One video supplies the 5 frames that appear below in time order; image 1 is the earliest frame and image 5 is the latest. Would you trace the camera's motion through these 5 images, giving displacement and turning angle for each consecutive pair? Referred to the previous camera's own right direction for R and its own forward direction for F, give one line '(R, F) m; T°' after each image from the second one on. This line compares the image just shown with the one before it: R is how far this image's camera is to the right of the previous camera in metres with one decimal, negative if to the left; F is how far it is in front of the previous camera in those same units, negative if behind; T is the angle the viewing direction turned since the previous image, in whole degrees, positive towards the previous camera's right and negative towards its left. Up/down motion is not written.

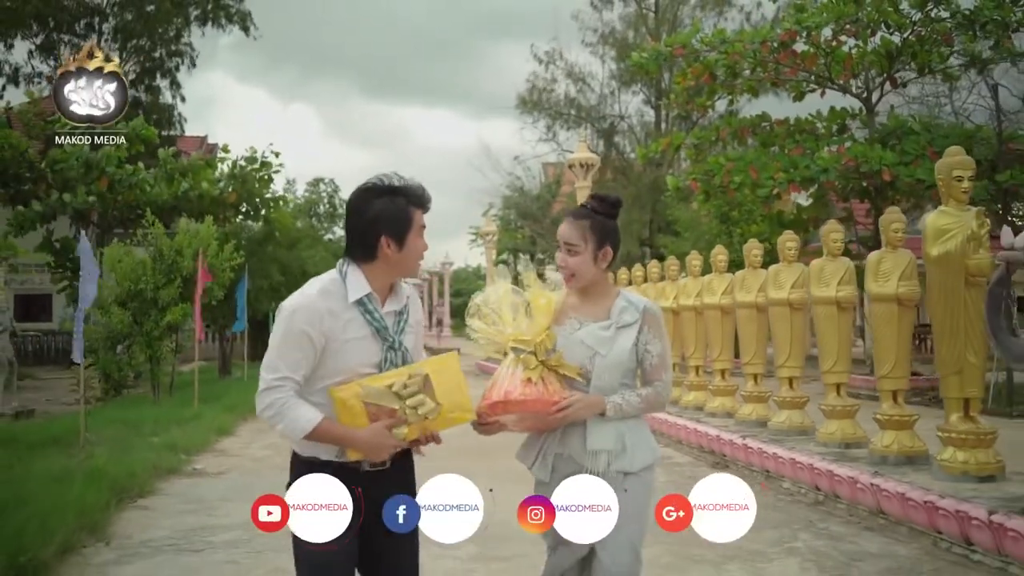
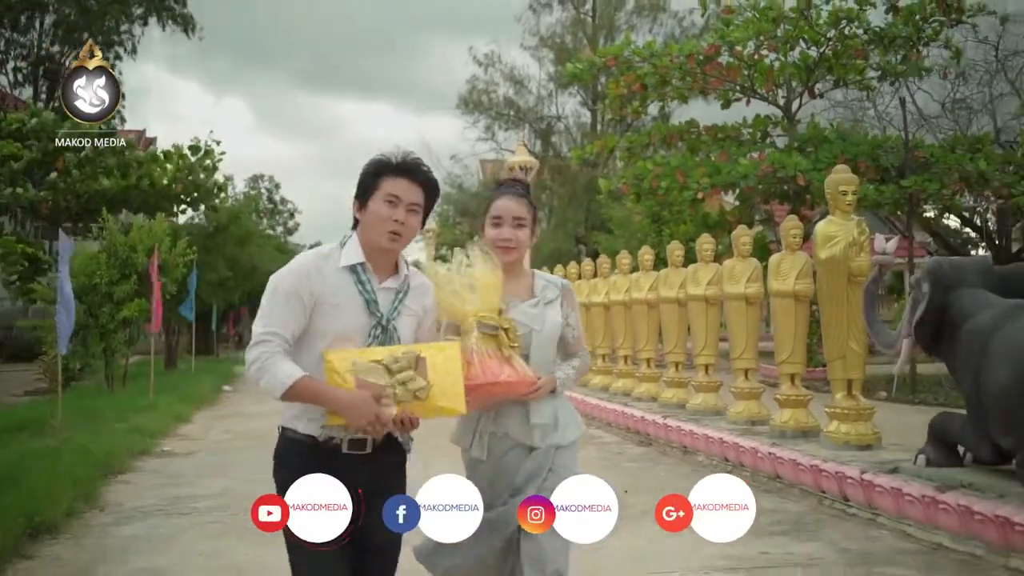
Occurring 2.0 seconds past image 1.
(-0.1, -0.8) m; +3°
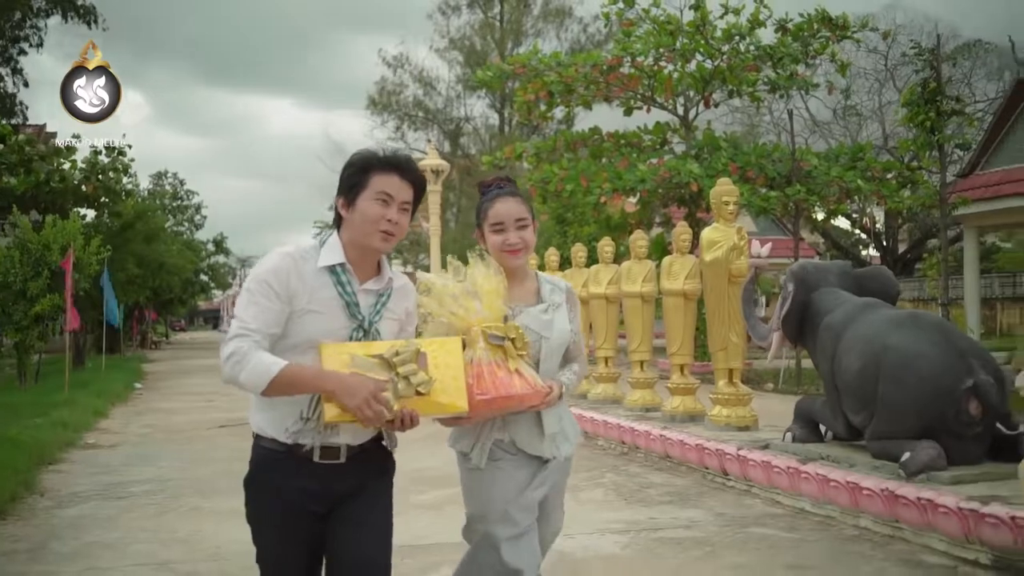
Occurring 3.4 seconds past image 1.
(-0.1, -0.6) m; +5°
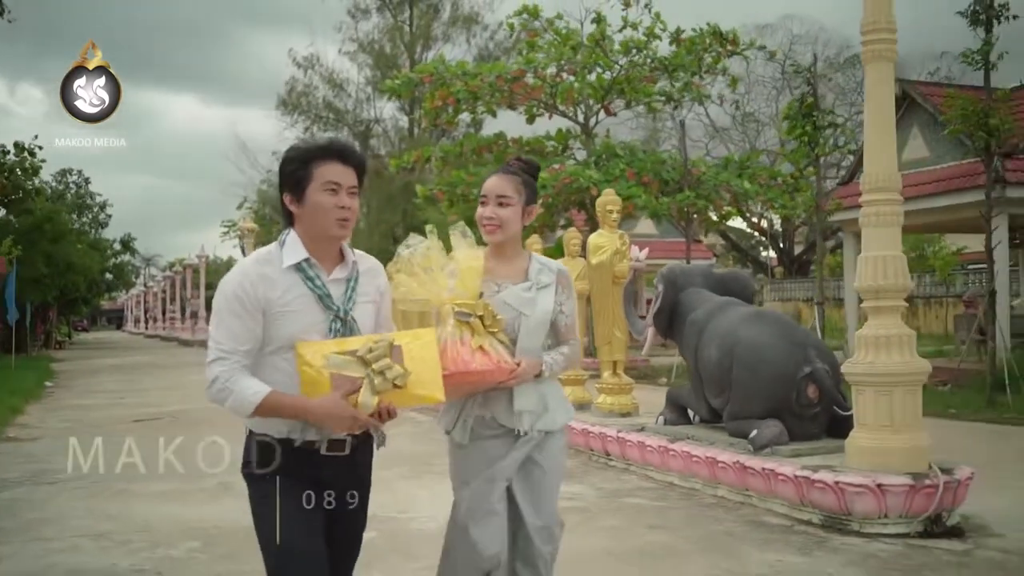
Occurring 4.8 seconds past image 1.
(0.0, -0.6) m; +5°
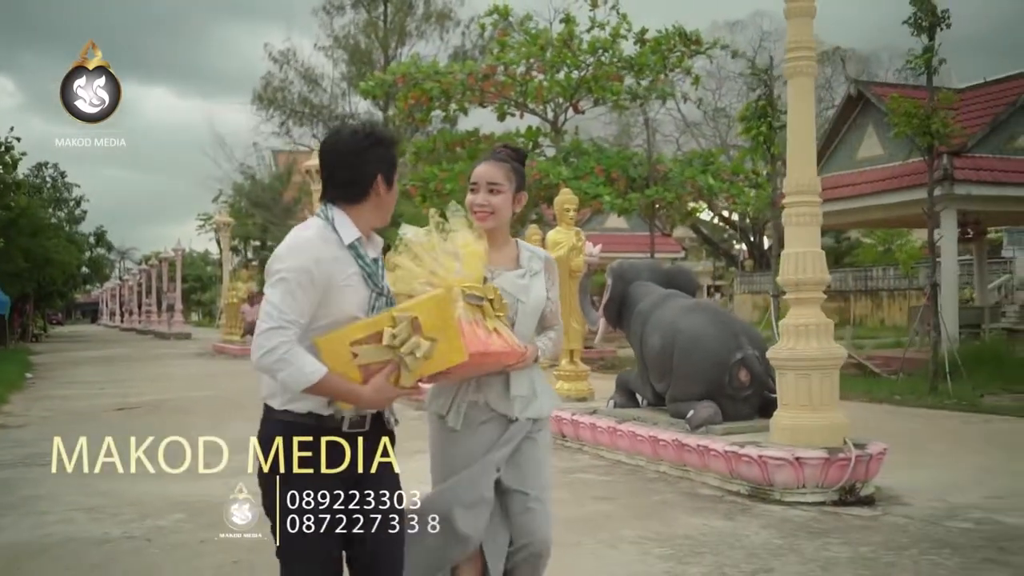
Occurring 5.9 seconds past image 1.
(+0.1, -0.5) m; +1°
